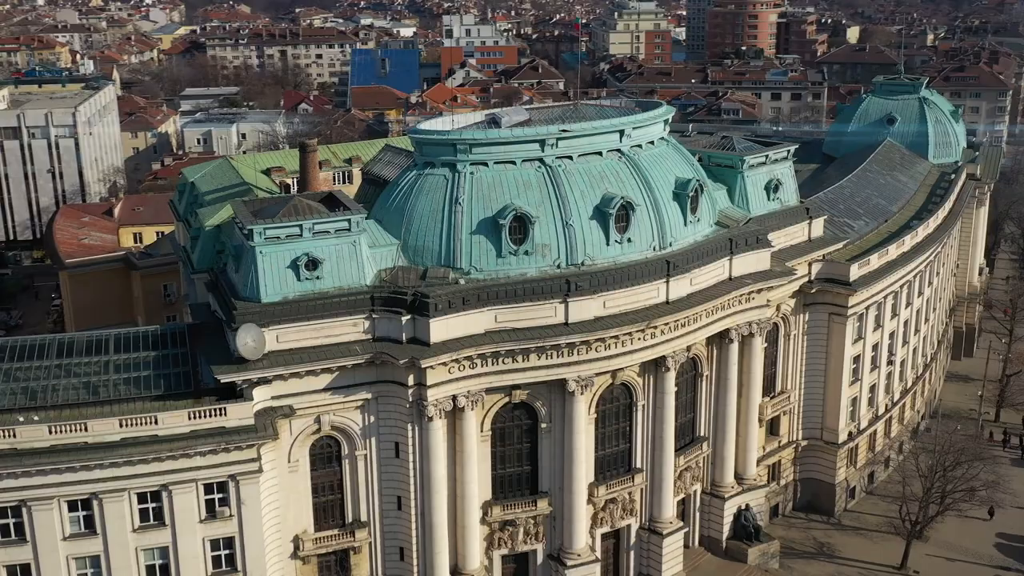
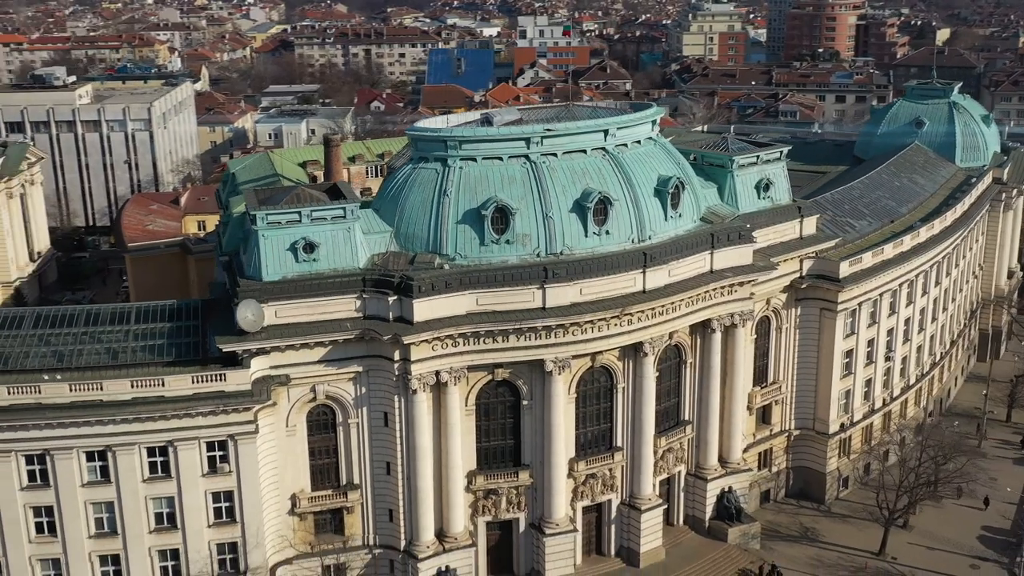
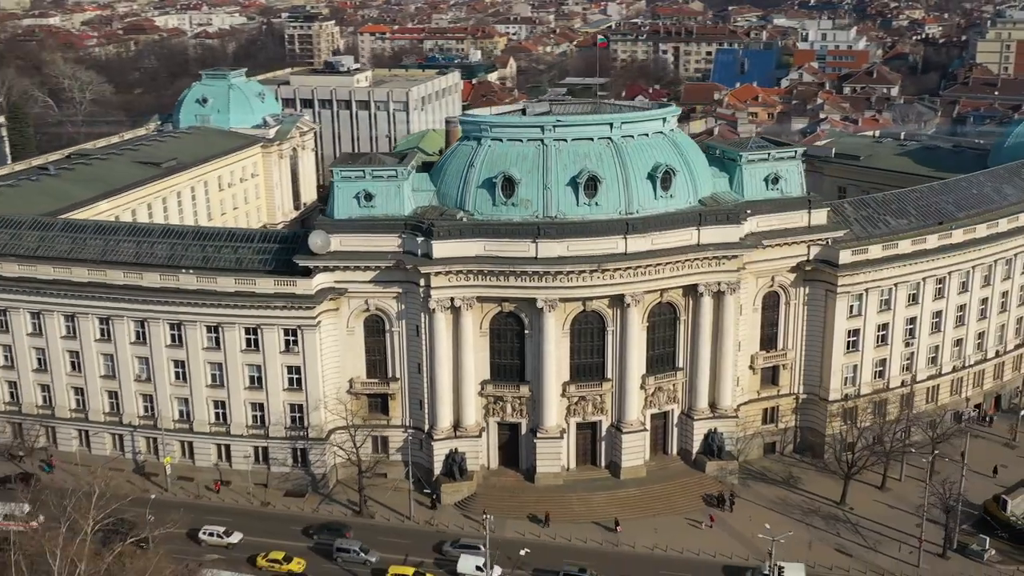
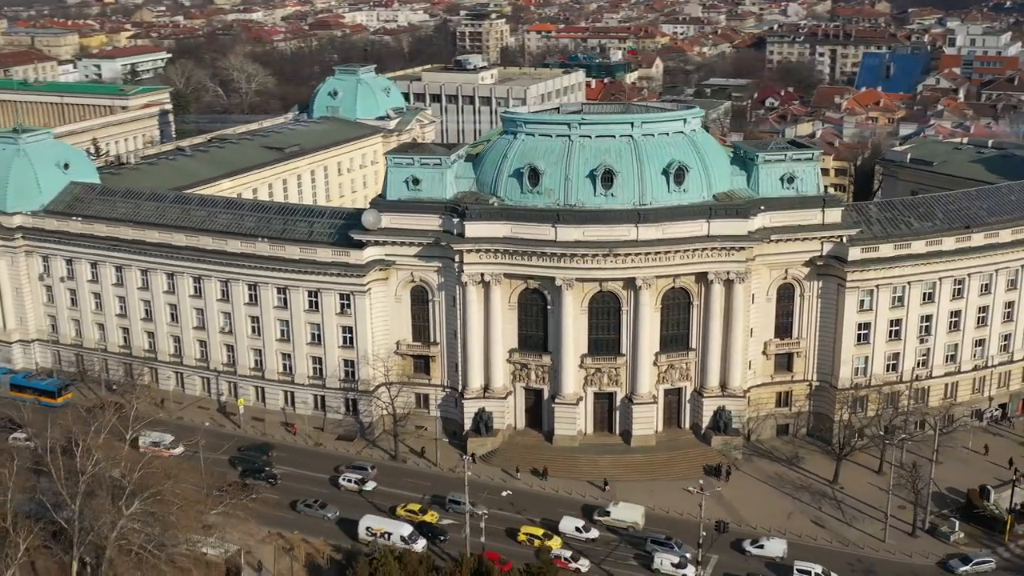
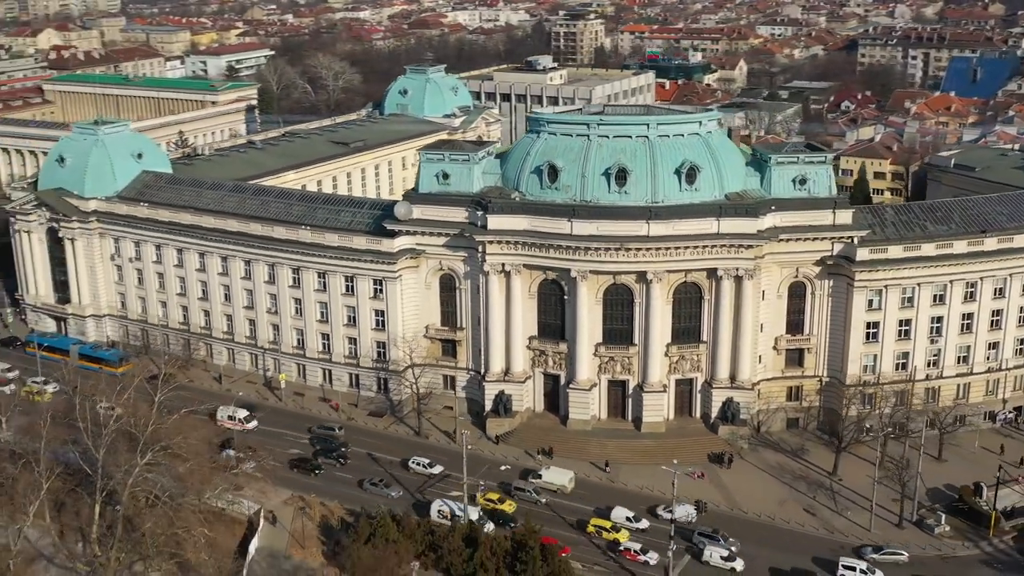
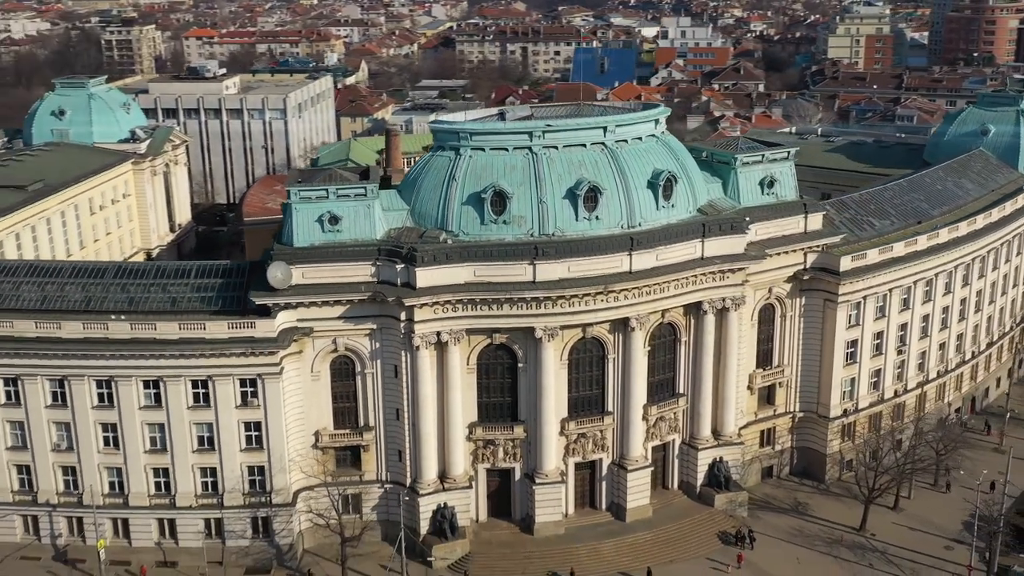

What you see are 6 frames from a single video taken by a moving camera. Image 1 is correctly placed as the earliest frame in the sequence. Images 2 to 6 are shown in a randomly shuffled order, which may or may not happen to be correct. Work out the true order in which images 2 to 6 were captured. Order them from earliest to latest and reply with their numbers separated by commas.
2, 6, 3, 4, 5
